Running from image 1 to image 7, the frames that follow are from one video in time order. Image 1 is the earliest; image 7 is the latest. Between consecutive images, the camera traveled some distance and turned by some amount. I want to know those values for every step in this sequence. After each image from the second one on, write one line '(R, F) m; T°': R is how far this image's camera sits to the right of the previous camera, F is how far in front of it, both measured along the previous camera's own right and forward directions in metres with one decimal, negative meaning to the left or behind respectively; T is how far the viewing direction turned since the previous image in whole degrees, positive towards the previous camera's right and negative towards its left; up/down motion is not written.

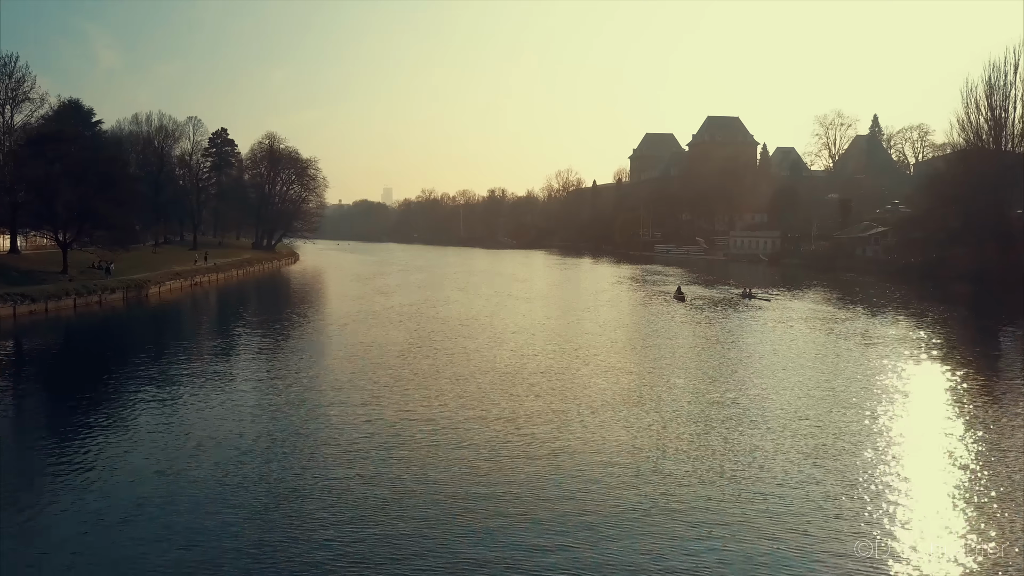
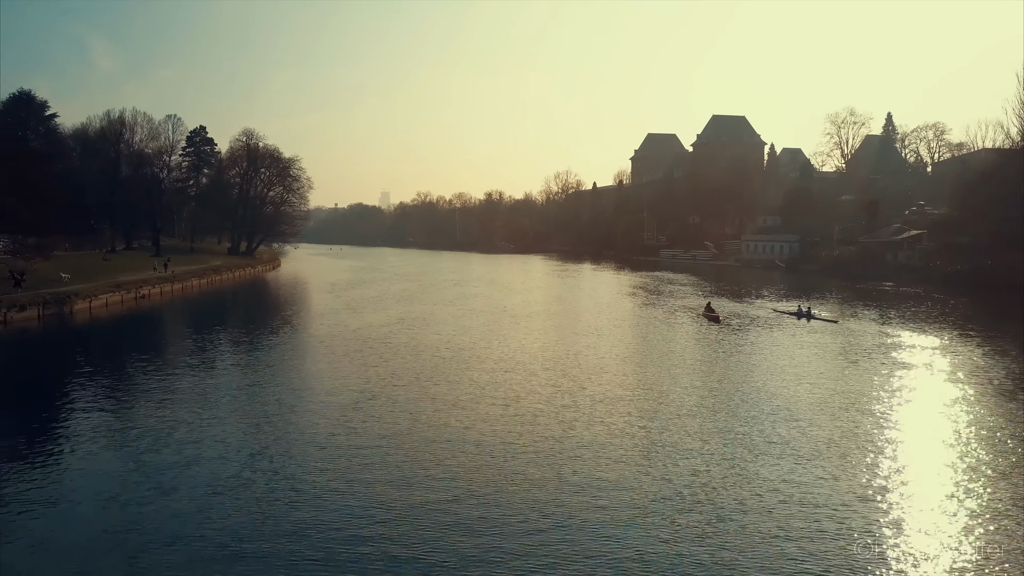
(+0.1, +4.9) m; 0°
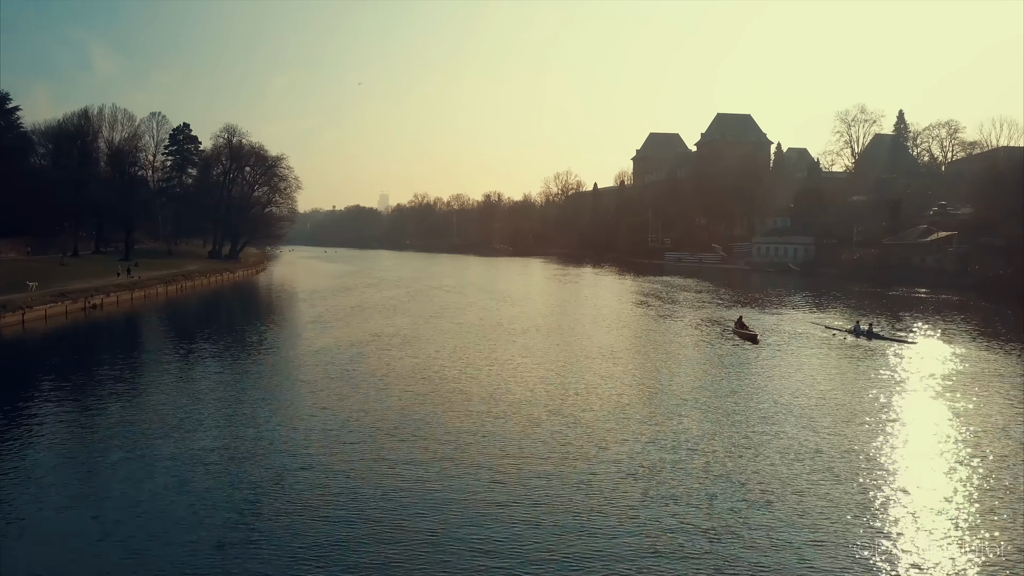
(+0.1, +3.5) m; 0°
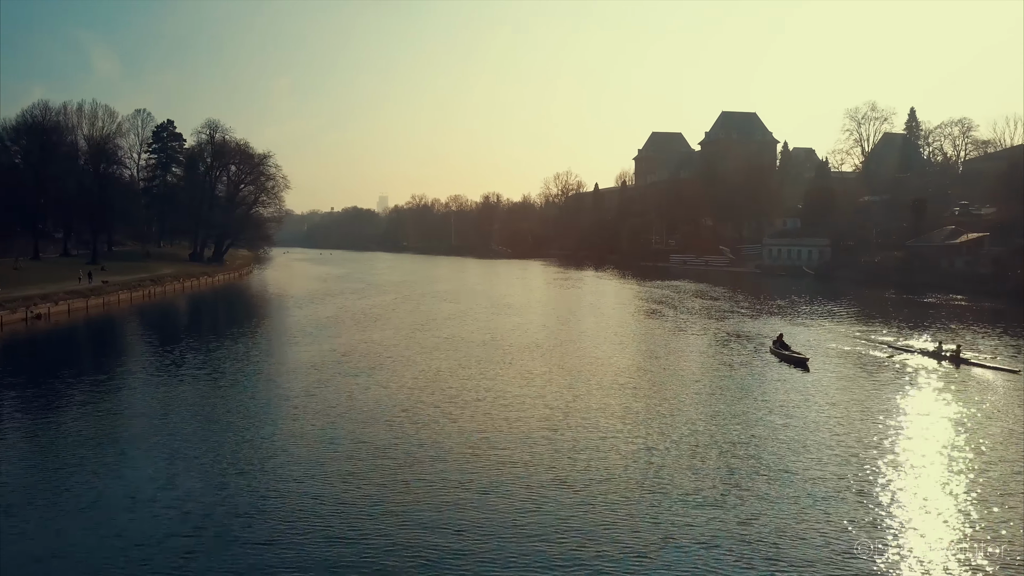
(+0.1, +3.2) m; 0°
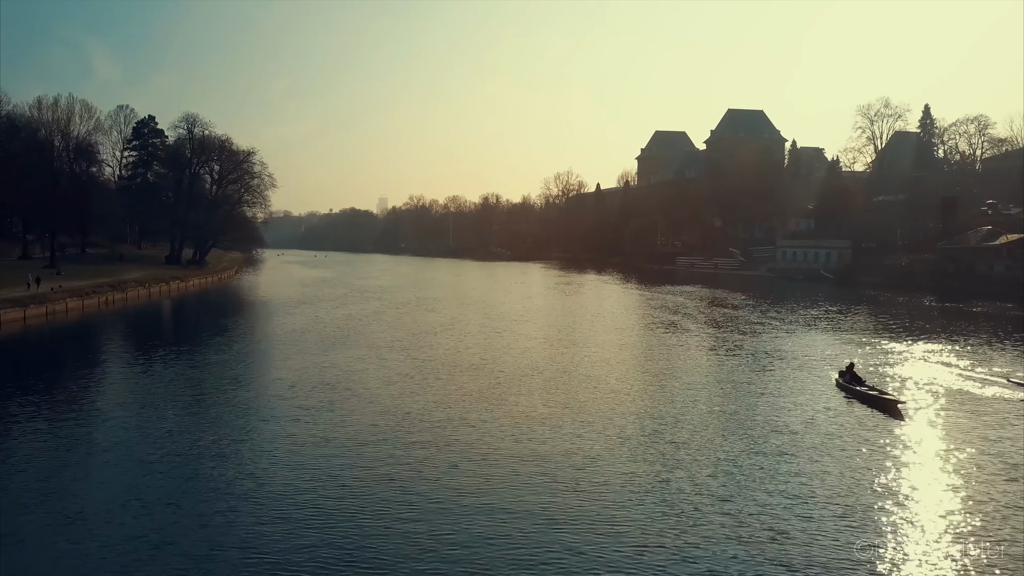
(+0.1, +3.6) m; 0°
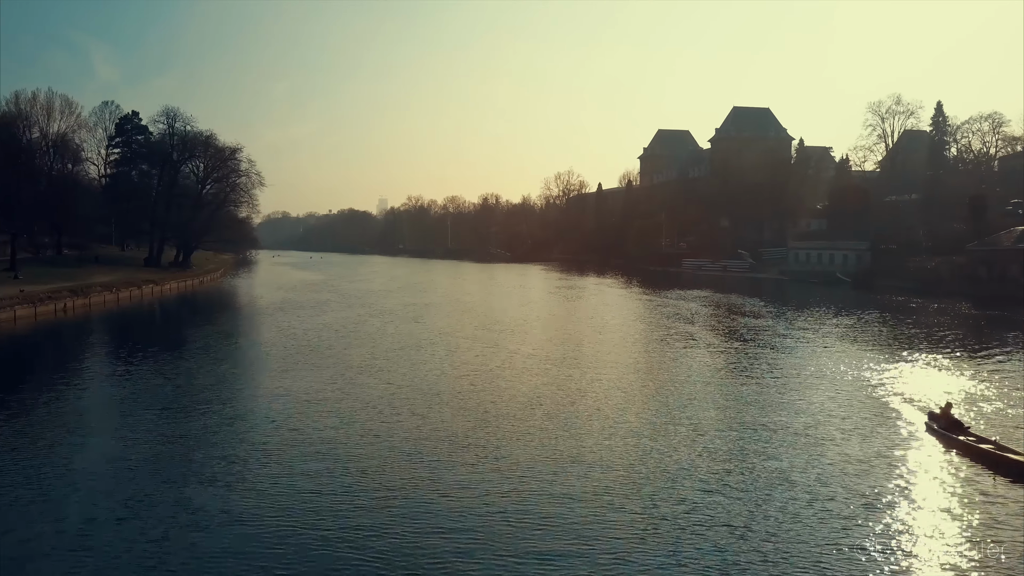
(+0.1, +2.8) m; 0°
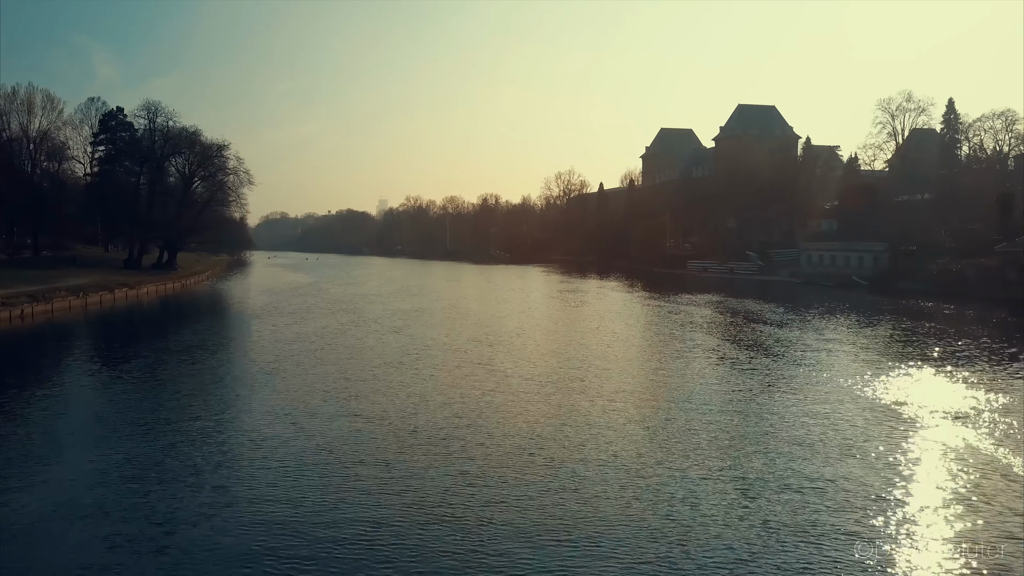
(+0.1, +2.5) m; 0°
